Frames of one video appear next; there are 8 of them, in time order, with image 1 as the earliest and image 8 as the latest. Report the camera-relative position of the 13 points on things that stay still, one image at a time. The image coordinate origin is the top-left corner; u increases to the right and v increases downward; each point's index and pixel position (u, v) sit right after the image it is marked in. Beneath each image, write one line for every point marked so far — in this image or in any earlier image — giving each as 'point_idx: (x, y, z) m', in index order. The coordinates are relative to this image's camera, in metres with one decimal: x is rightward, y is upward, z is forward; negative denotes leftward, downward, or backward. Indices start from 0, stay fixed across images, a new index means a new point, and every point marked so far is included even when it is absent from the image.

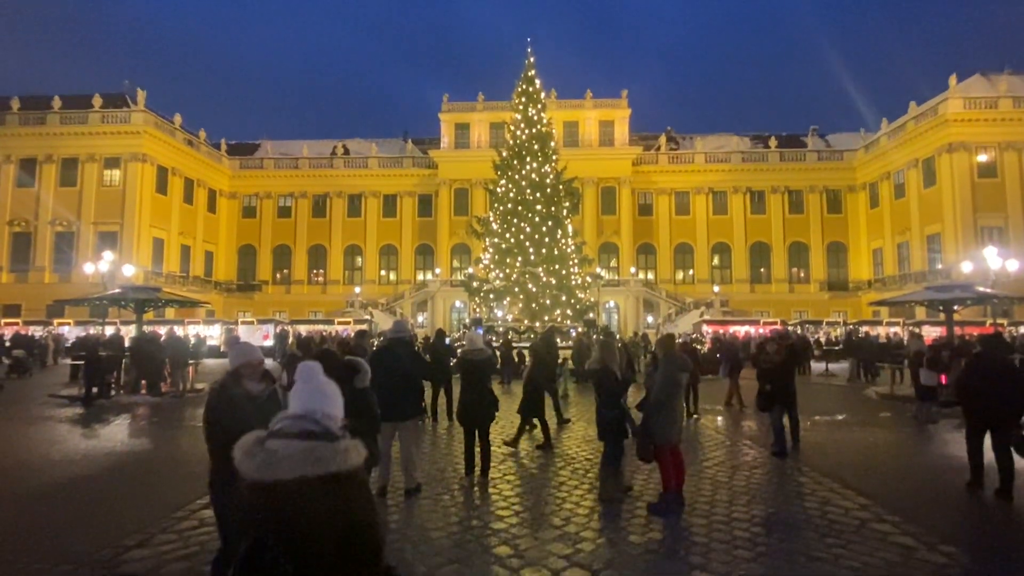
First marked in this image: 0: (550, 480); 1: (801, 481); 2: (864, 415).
0: (+0.6, -3.0, +8.6) m
1: (+4.6, -3.1, +8.8) m
2: (+10.6, -3.8, +16.7) m
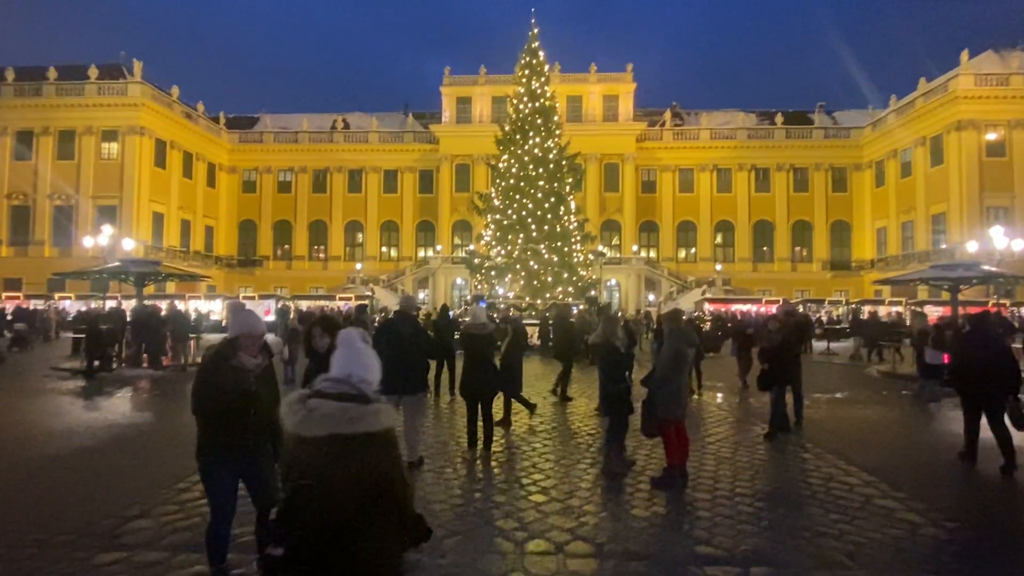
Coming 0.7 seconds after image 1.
0: (+0.6, -2.6, +8.6) m
1: (+4.7, -2.7, +8.8) m
2: (+10.7, -3.2, +16.7) m
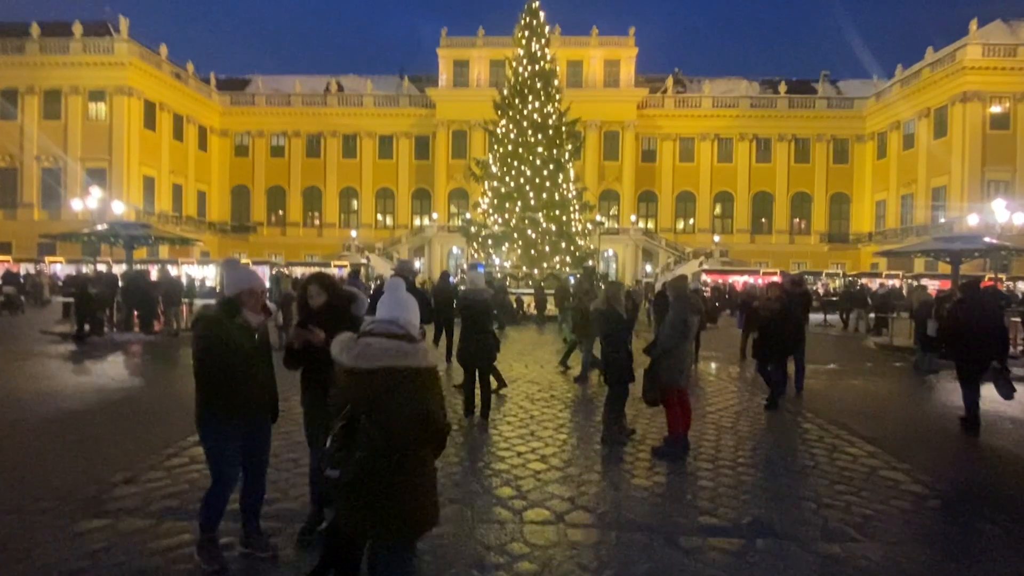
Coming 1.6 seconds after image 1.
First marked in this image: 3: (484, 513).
0: (+0.6, -2.1, +8.5) m
1: (+4.6, -2.2, +8.7) m
2: (+10.6, -2.3, +16.6) m
3: (-0.3, -2.1, +5.2) m
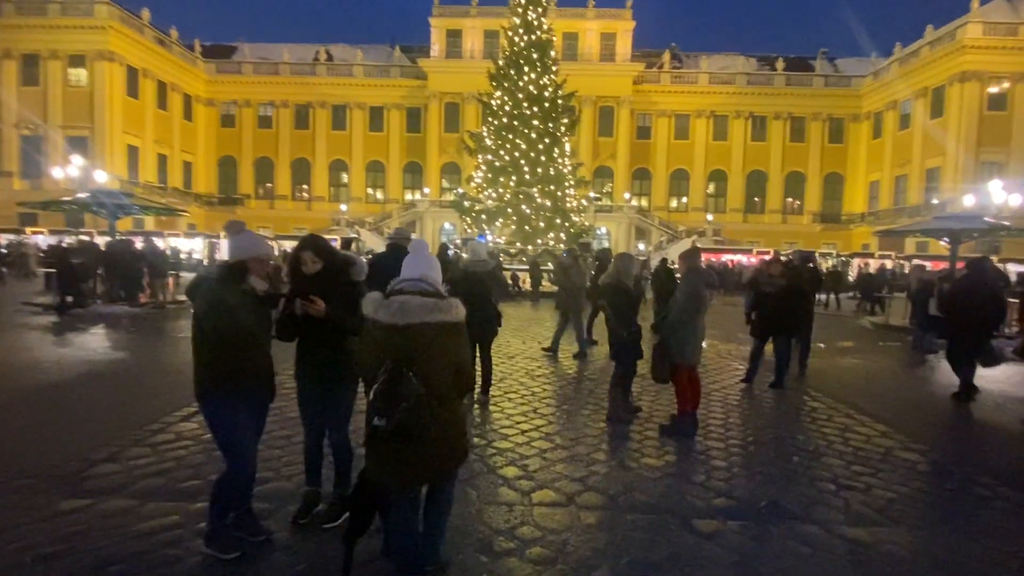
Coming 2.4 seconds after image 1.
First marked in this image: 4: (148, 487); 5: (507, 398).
0: (+0.6, -1.7, +8.2) m
1: (+4.6, -1.8, +8.5) m
2: (+10.4, -1.7, +16.5) m
3: (-0.2, -1.8, +4.9) m
4: (-3.3, -1.8, +5.0) m
5: (0.0, -1.6, +8.1) m
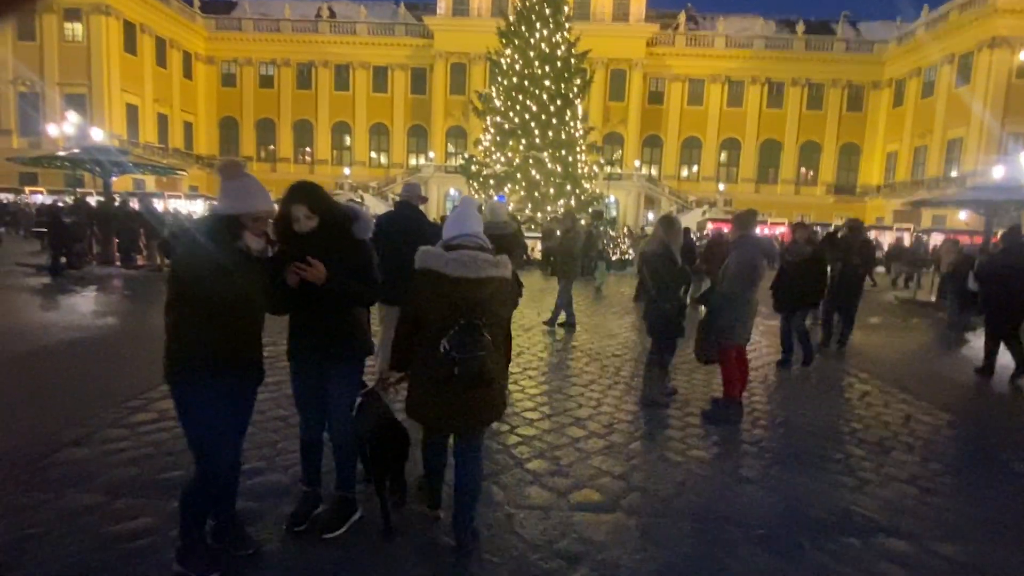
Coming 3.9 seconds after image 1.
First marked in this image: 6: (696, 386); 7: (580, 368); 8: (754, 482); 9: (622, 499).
0: (+0.9, -1.2, +7.5) m
1: (+4.9, -1.4, +7.7) m
2: (+10.8, -0.9, +15.7) m
3: (0.0, -1.6, +4.2) m
4: (-3.0, -1.5, +4.3) m
5: (+0.2, -1.2, +7.4) m
6: (+2.3, -1.2, +7.0) m
7: (+0.9, -1.2, +7.9) m
8: (+2.1, -1.7, +4.7) m
9: (+0.8, -1.6, +4.2) m
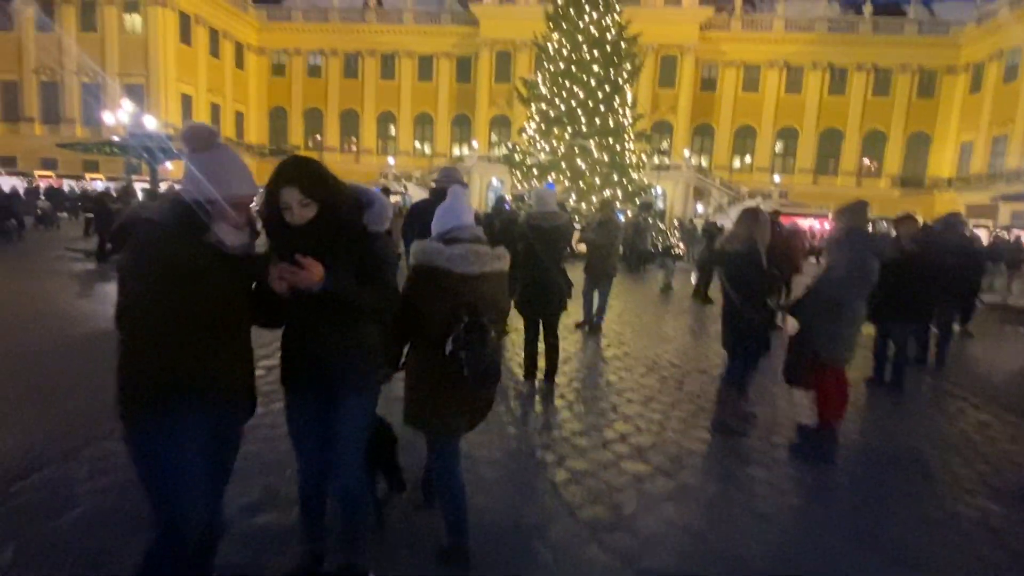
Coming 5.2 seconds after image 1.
0: (+1.4, -1.2, +6.5) m
1: (+5.5, -1.5, +6.5) m
2: (+11.9, -1.0, +14.0) m
3: (+0.4, -1.6, +3.3) m
4: (-2.7, -1.5, +3.6) m
5: (+0.8, -1.2, +6.4) m
6: (+2.8, -1.3, +5.9) m
7: (+1.5, -1.2, +7.0) m
8: (+2.4, -1.8, +3.7) m
9: (+1.1, -1.7, +3.3) m
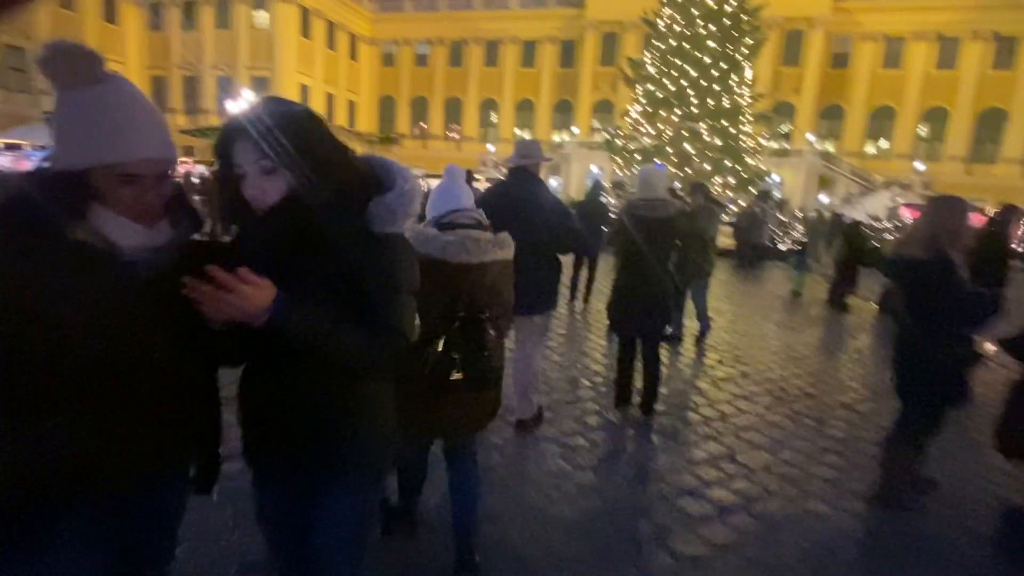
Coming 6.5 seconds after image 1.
0: (+2.2, -1.3, +5.1) m
1: (+6.2, -1.8, +4.4) m
2: (+13.9, -1.4, +10.7) m
3: (+0.6, -1.7, +2.2) m
4: (-2.3, -1.4, +3.0) m
5: (+1.6, -1.3, +5.2) m
6: (+3.5, -1.5, +4.3) m
7: (+2.4, -1.3, +5.5) m
8: (+2.7, -1.9, +2.2) m
9: (+1.4, -1.8, +2.0) m
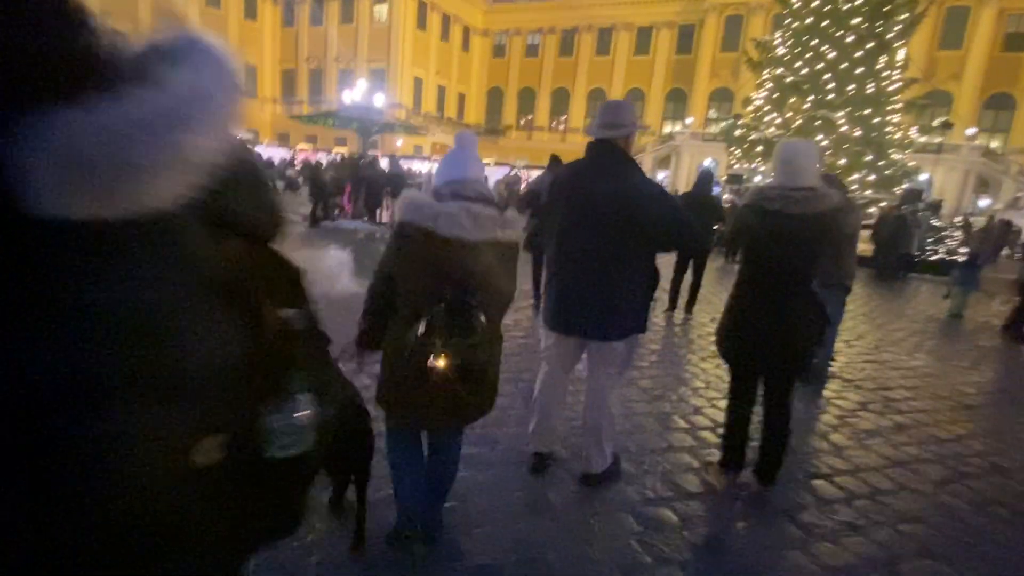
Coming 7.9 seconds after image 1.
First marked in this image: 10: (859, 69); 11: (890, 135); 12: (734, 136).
0: (+2.7, -1.5, +3.6) m
1: (+6.4, -2.2, +2.2) m
2: (+15.1, -2.3, +7.1) m
3: (+0.6, -1.9, +1.0) m
4: (-2.2, -1.4, +2.3) m
5: (+2.1, -1.4, +3.8) m
6: (+3.8, -1.8, +2.6) m
7: (+3.0, -1.5, +4.0) m
8: (+2.6, -2.2, +0.7) m
9: (+1.3, -2.0, +0.7) m
10: (+11.4, +7.3, +17.8) m
11: (+12.6, +5.1, +18.1) m
12: (+8.5, +5.8, +20.9) m
